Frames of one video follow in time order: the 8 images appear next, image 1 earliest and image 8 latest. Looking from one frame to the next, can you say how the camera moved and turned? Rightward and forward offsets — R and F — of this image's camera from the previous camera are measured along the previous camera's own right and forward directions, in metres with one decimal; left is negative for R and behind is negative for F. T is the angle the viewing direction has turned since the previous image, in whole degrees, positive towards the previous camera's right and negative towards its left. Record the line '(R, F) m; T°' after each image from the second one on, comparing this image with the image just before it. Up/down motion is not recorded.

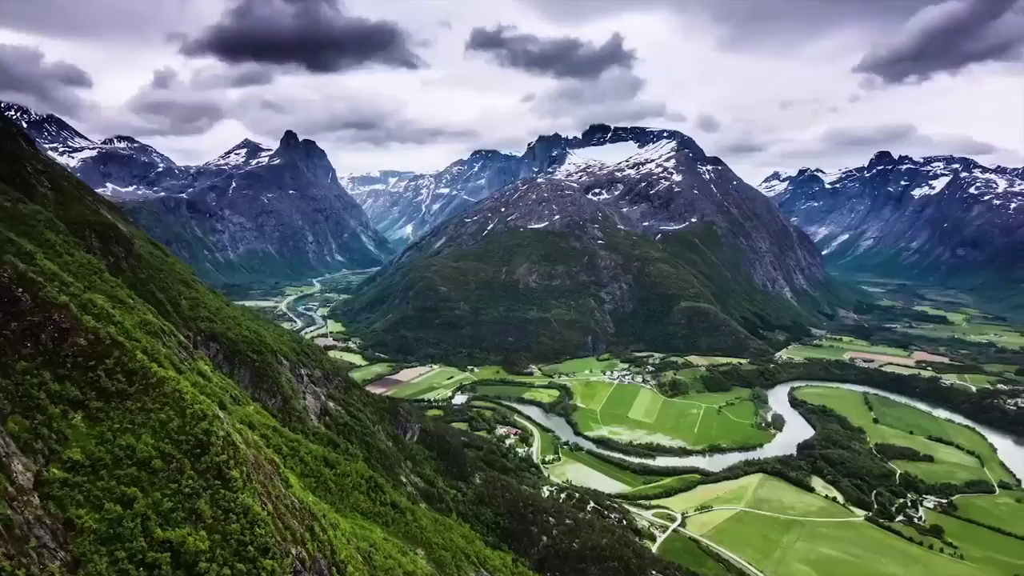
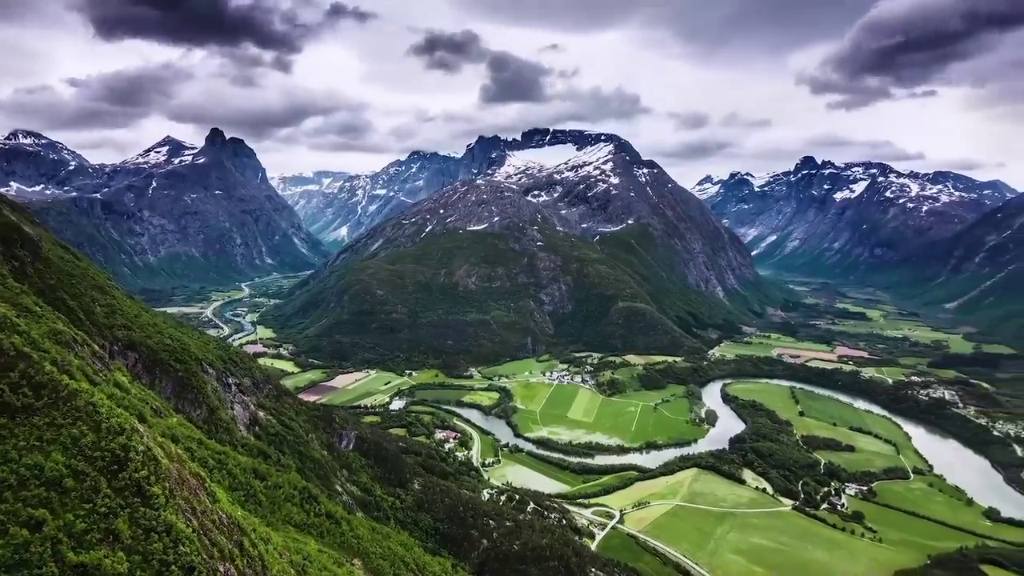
(+0.8, +0.7) m; +5°
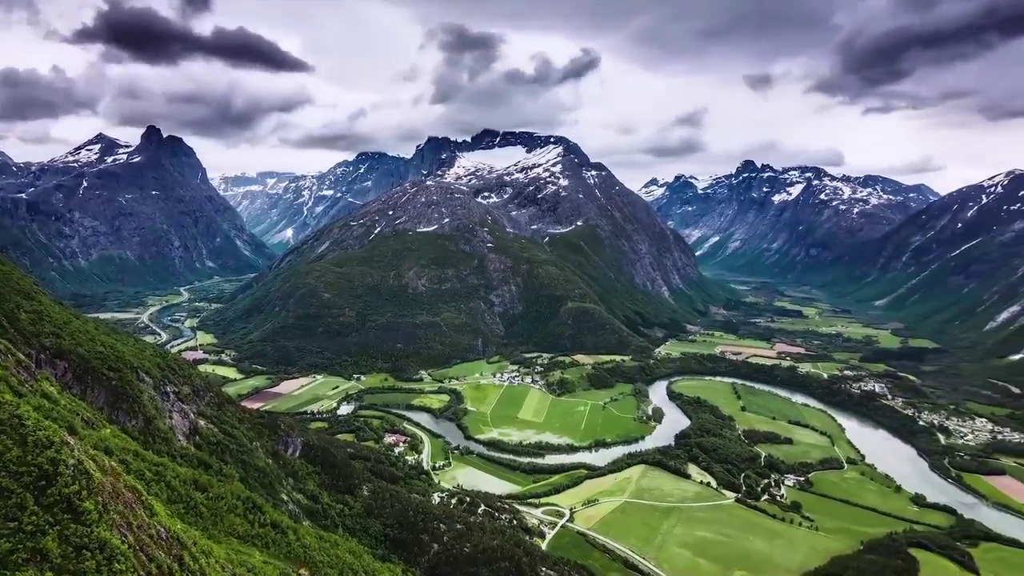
(+0.4, -0.2) m; +5°
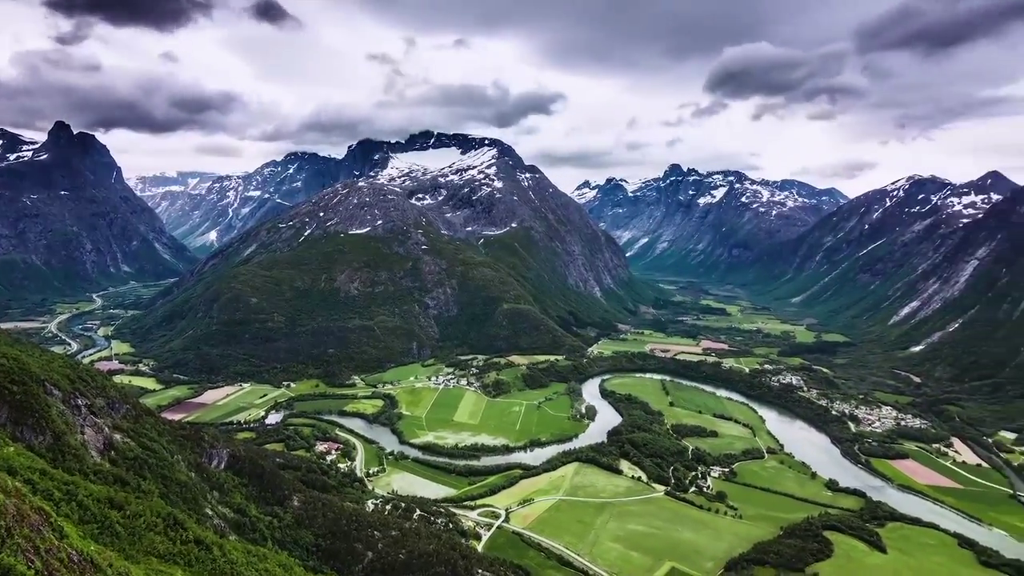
(+0.5, -0.4) m; +6°
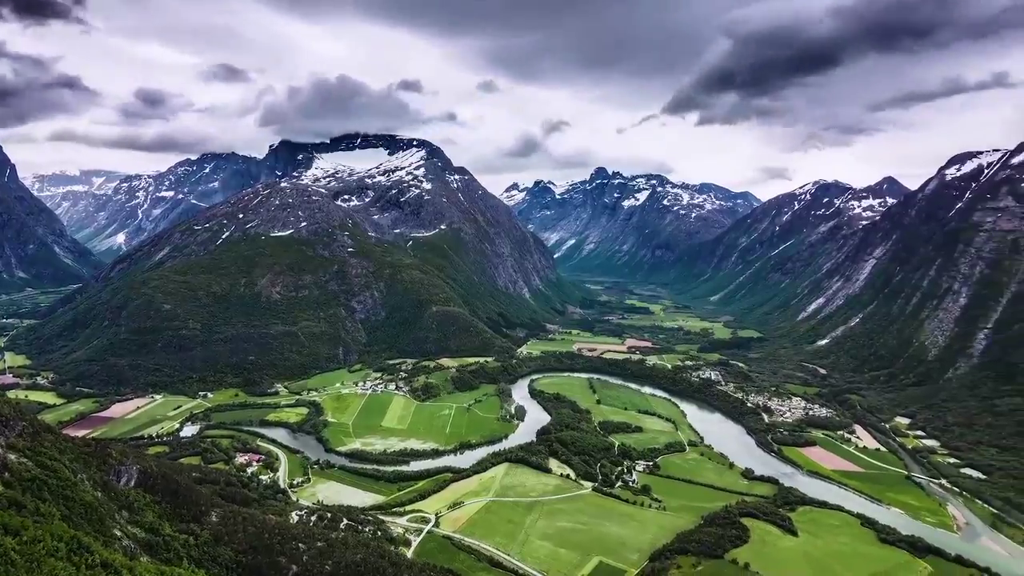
(+0.6, -0.2) m; +6°
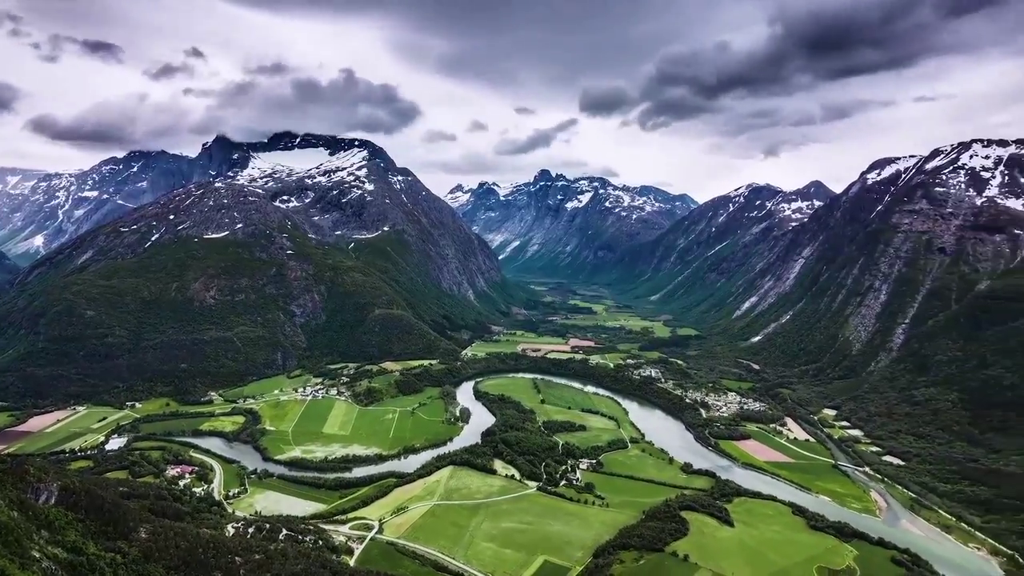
(+0.5, -0.1) m; +5°
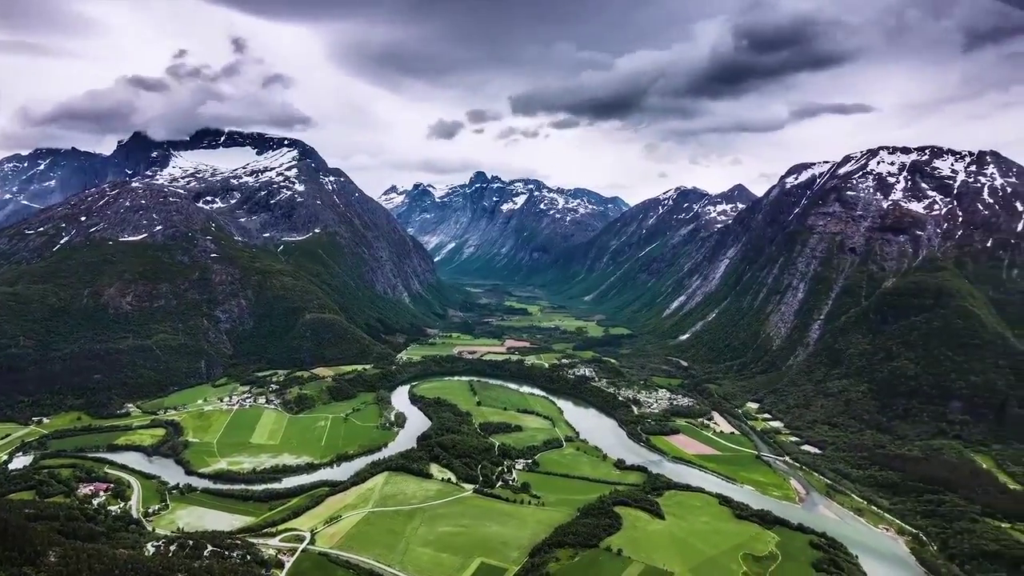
(+0.6, -0.3) m; +6°
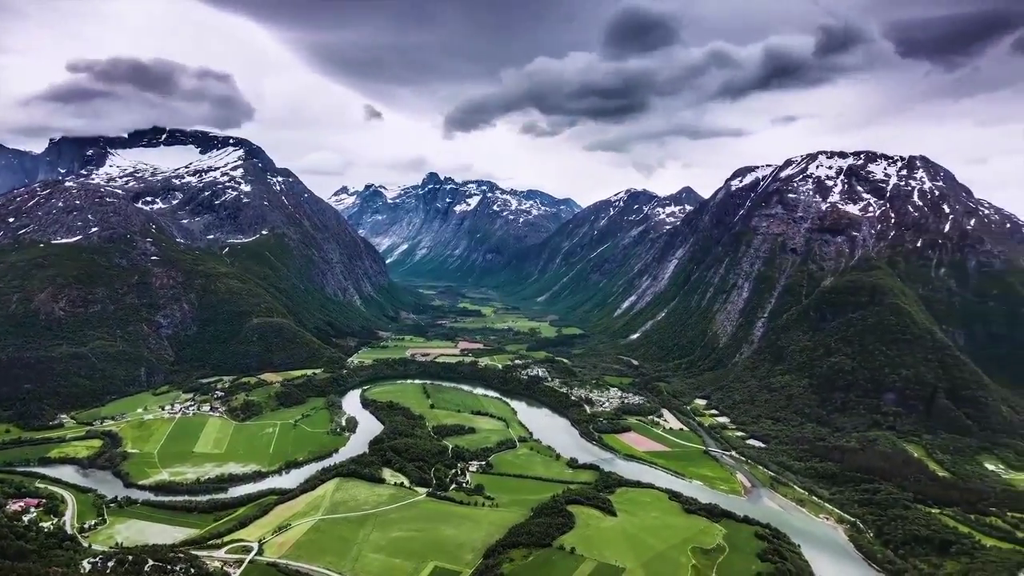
(+0.4, -0.3) m; +4°
